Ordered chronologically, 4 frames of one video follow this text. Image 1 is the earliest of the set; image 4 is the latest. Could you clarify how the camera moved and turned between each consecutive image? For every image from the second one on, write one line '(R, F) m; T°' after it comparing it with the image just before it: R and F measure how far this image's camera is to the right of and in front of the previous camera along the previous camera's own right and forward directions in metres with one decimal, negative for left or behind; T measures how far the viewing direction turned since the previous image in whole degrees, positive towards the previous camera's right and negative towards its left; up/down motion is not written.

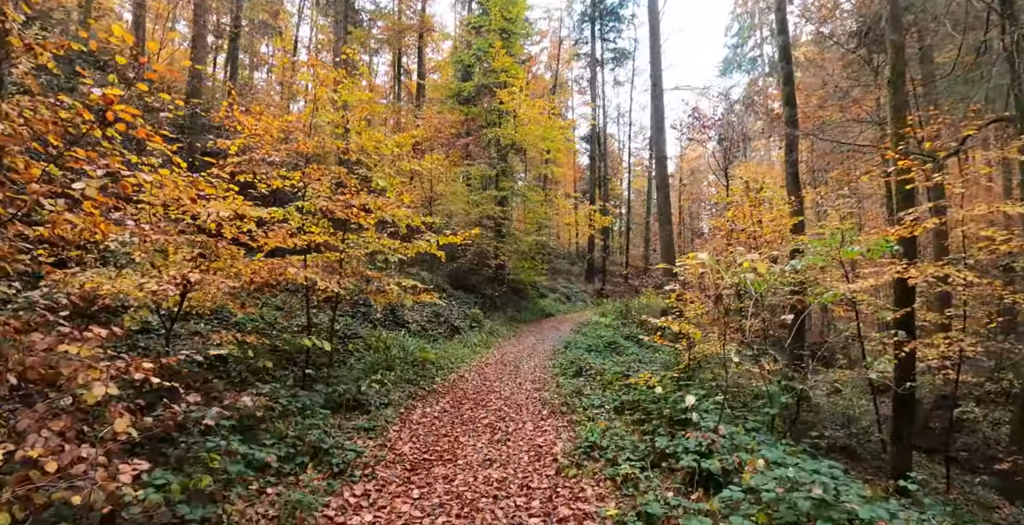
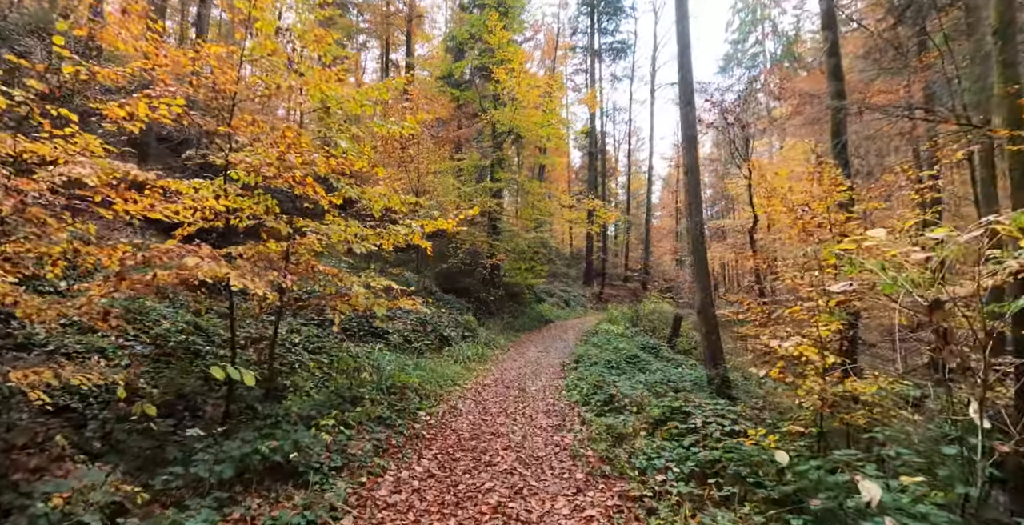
(-0.3, +2.3) m; +1°
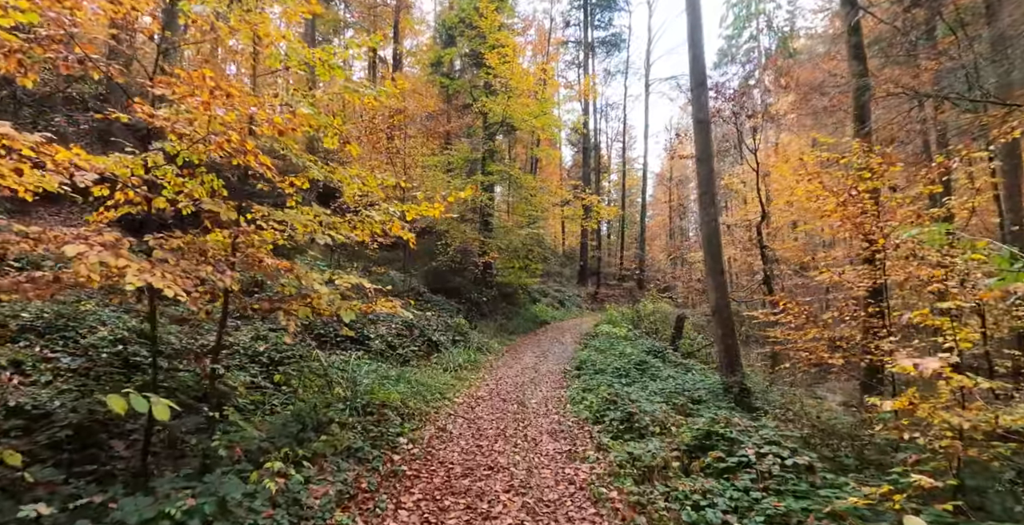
(-0.1, +1.1) m; +1°
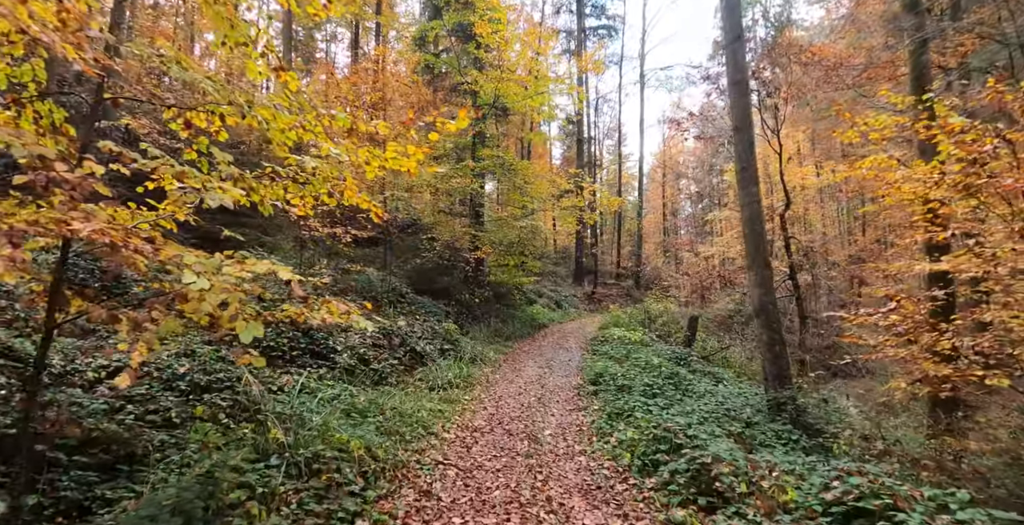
(-0.2, +1.9) m; +1°
